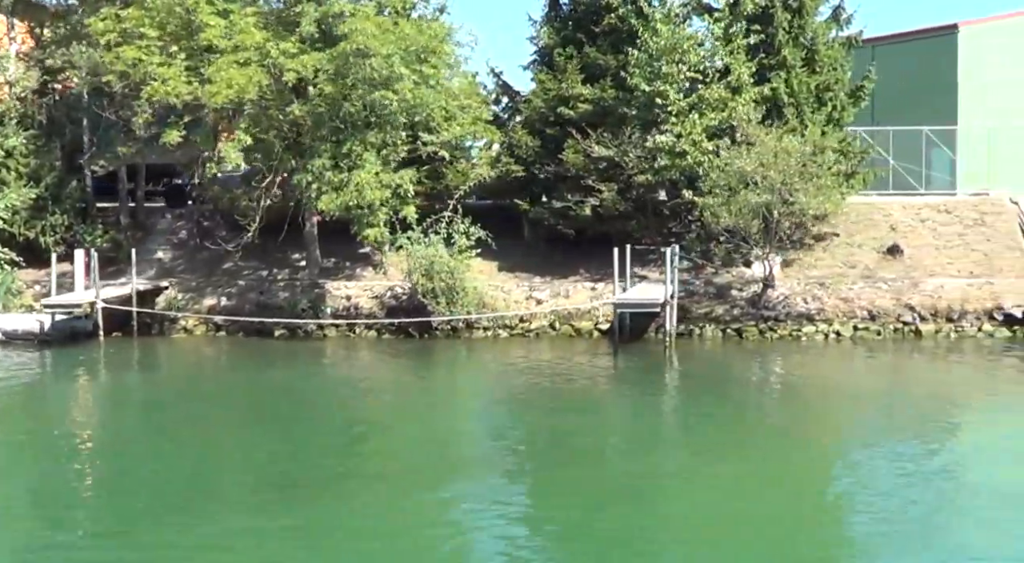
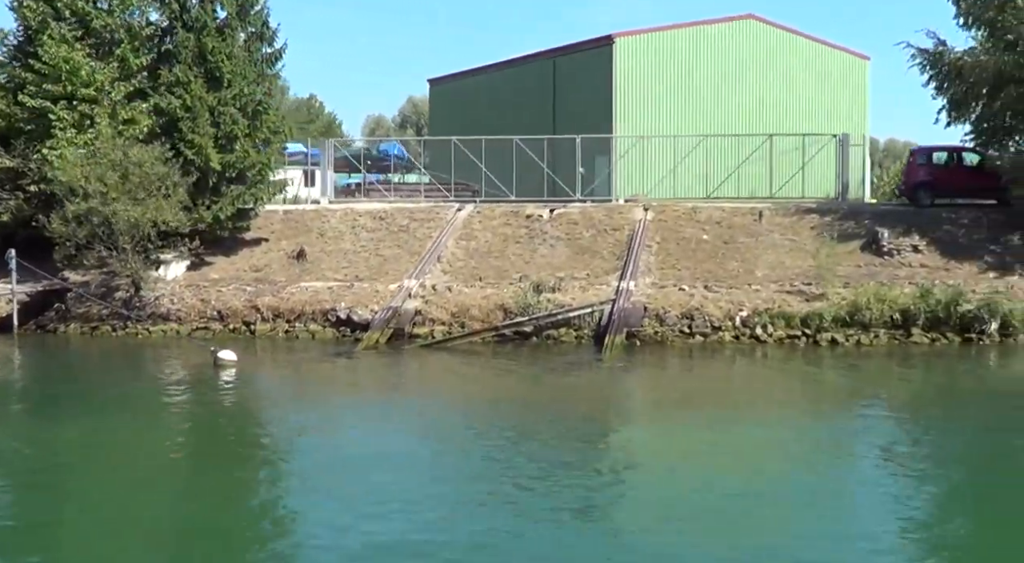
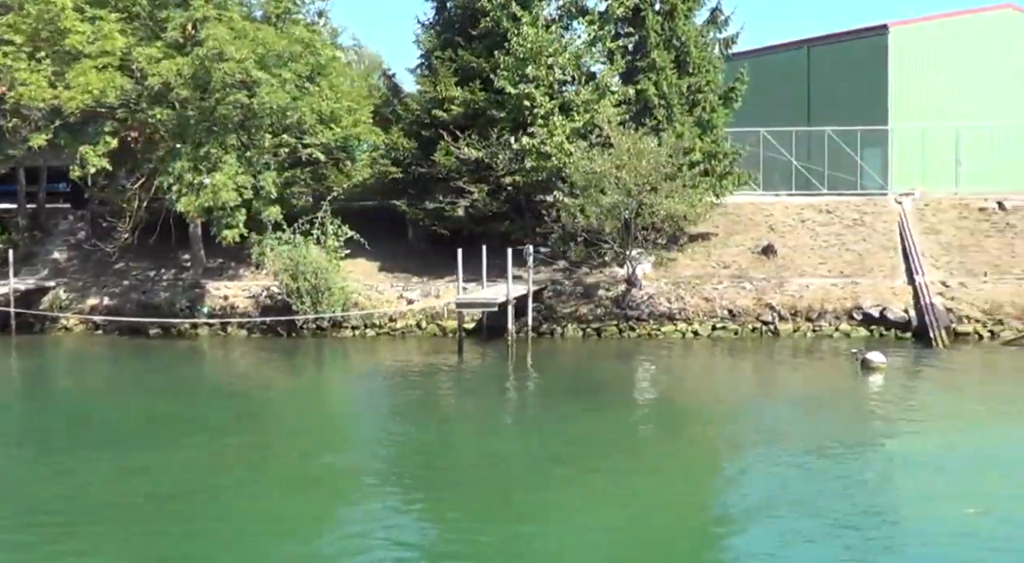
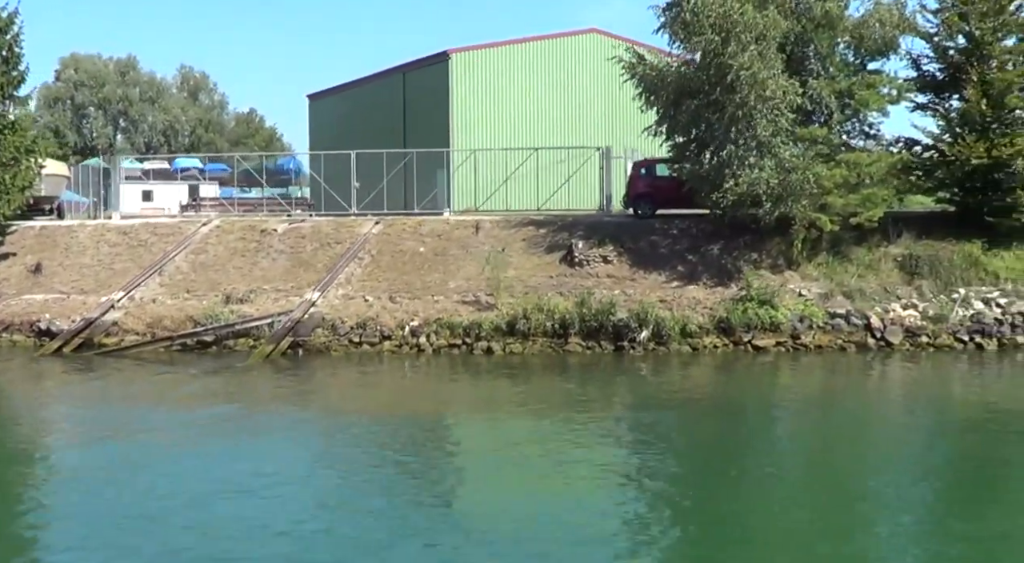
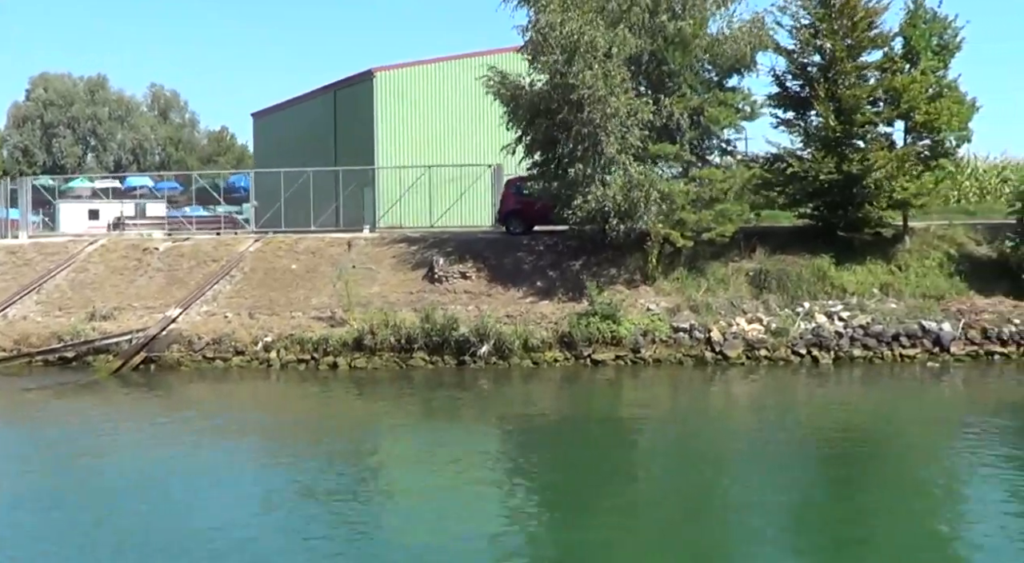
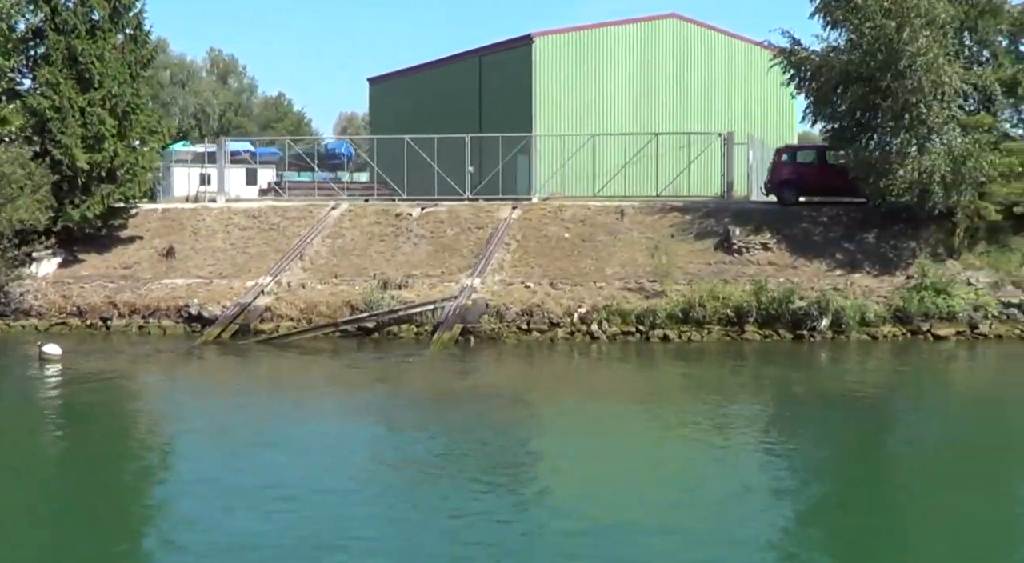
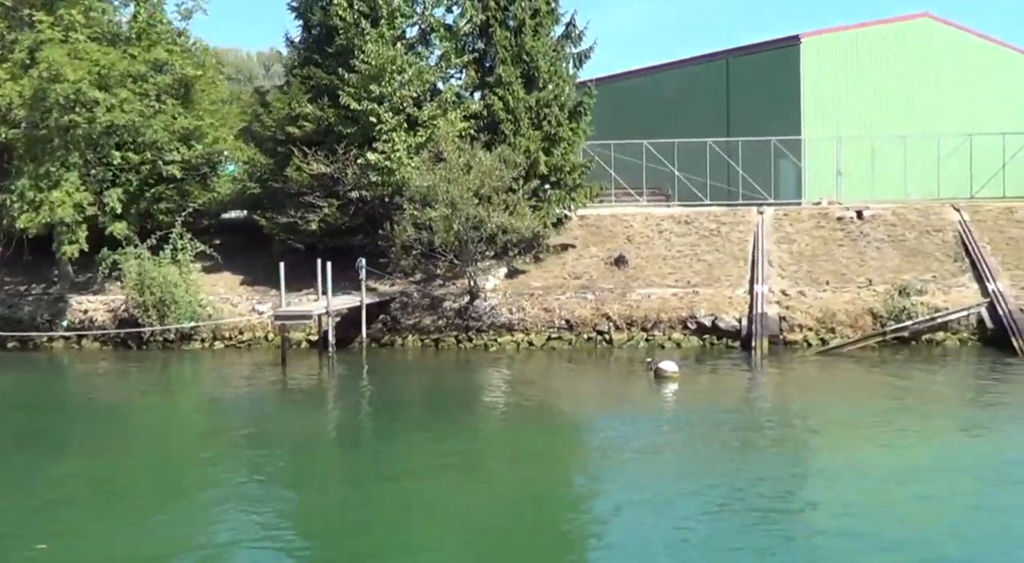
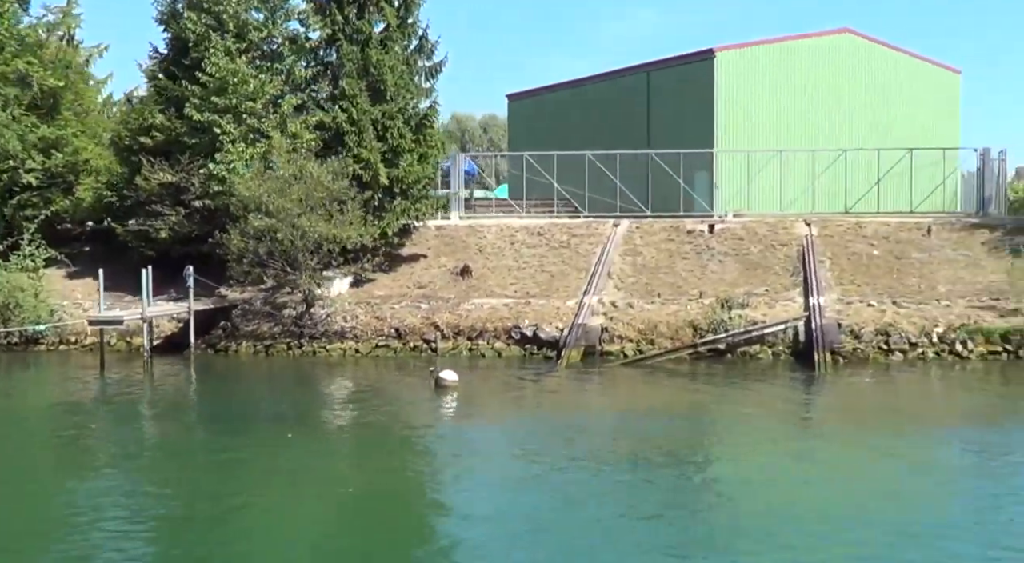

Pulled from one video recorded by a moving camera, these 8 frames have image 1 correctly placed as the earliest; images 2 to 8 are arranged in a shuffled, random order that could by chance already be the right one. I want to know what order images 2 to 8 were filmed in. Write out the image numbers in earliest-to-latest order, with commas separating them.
3, 7, 8, 2, 6, 4, 5
